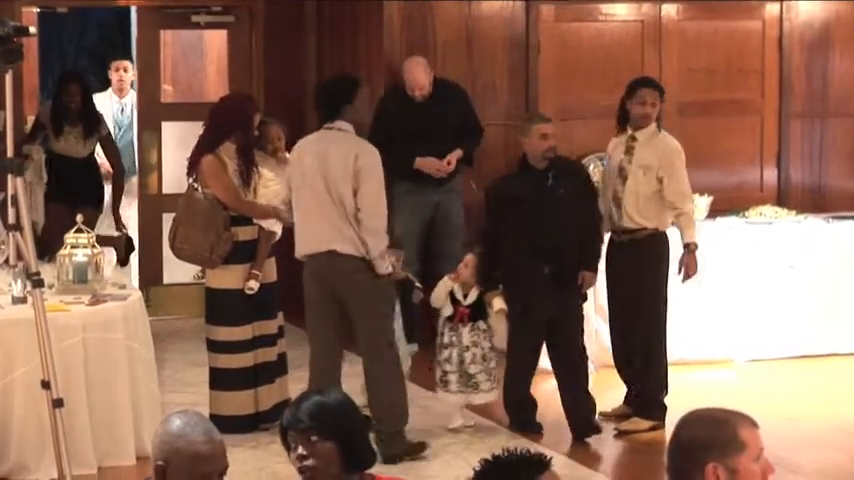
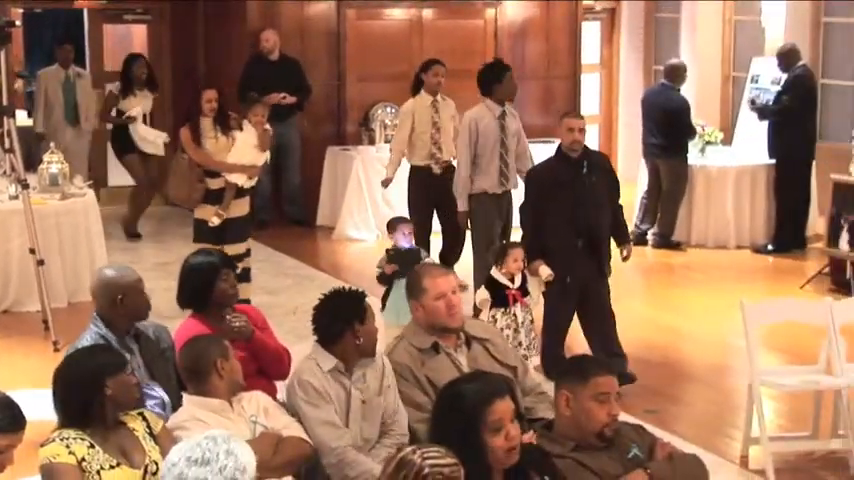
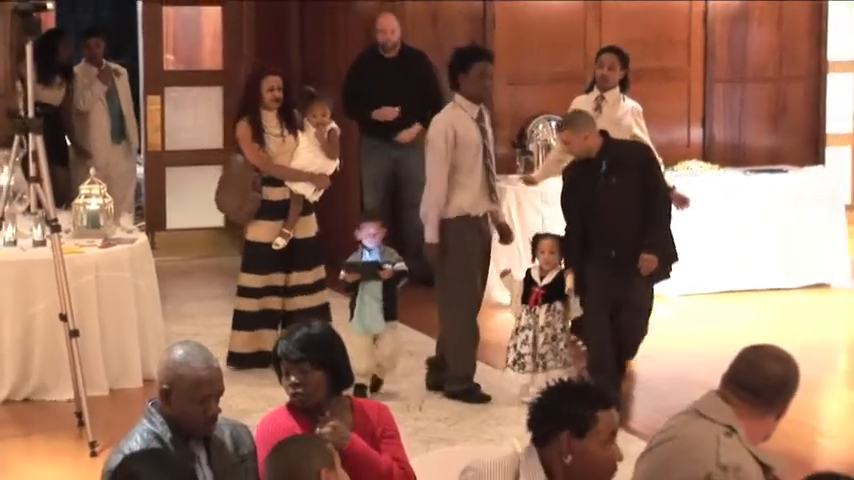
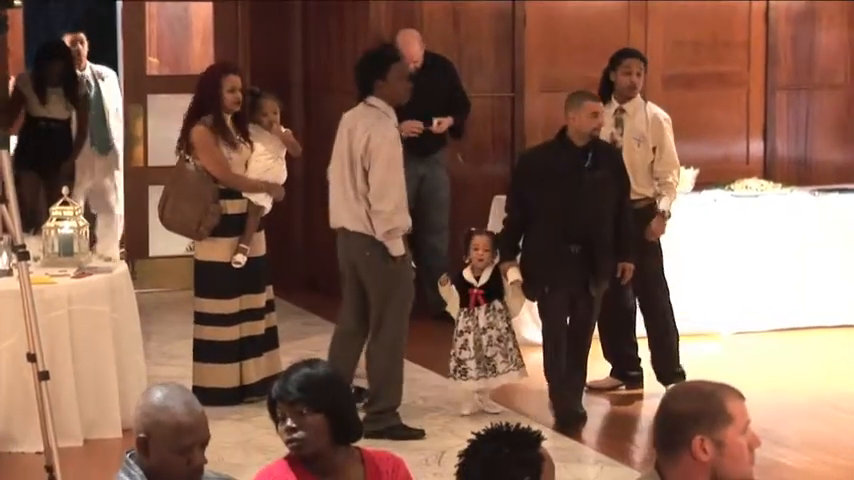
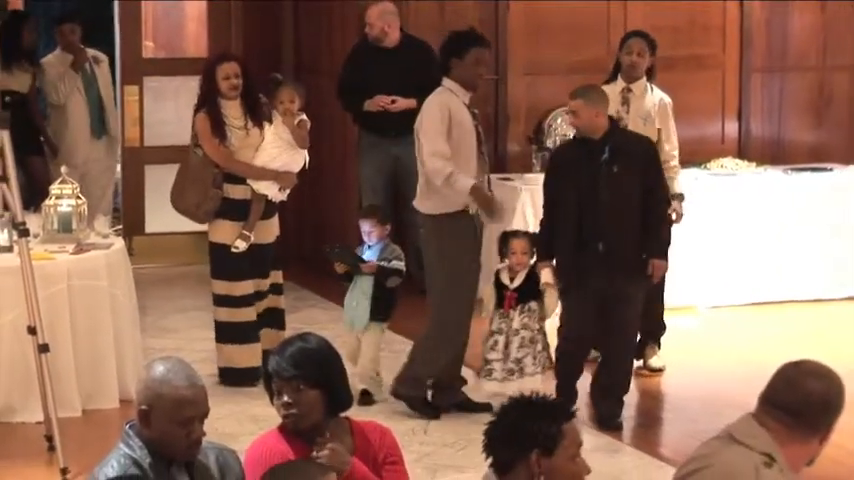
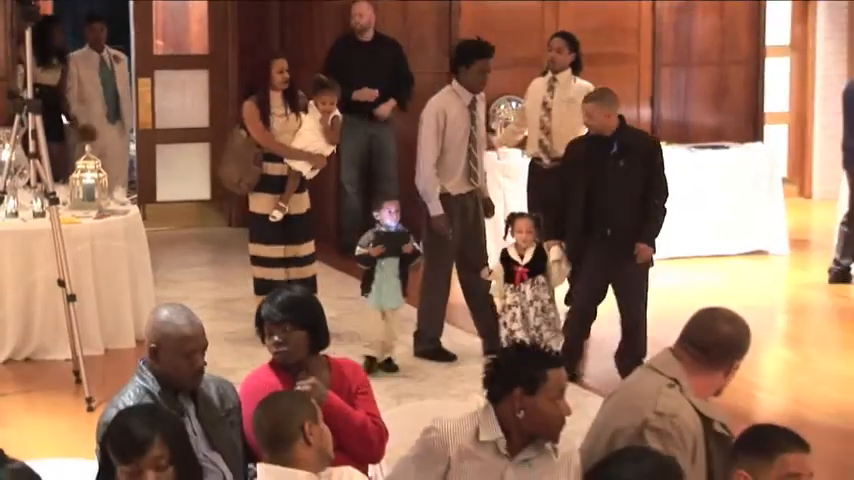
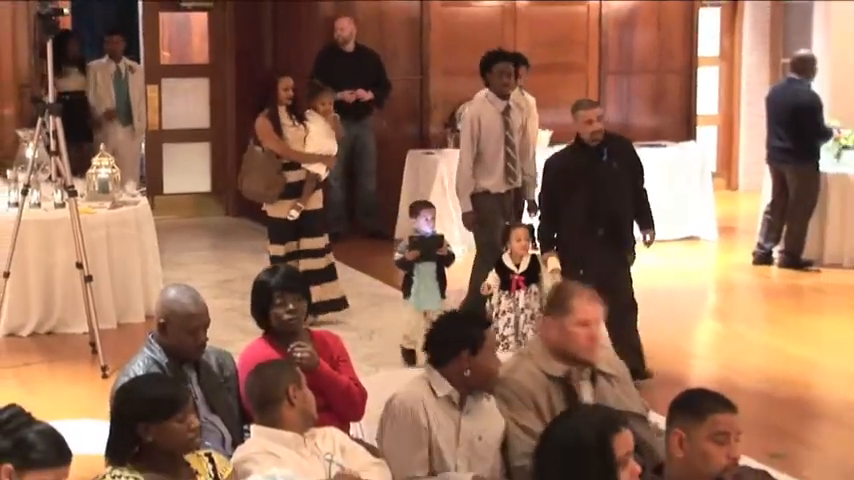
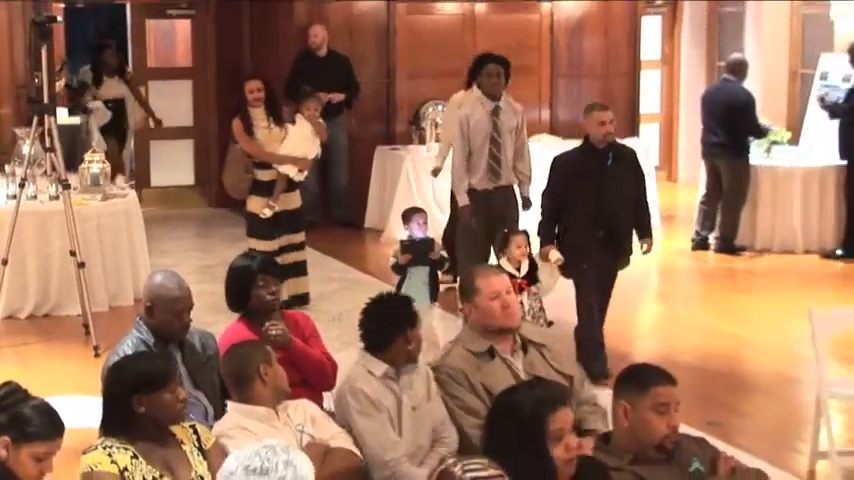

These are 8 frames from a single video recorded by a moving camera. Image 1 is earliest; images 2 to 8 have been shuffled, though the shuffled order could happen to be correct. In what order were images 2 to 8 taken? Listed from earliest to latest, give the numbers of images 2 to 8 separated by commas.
4, 5, 3, 6, 7, 8, 2
